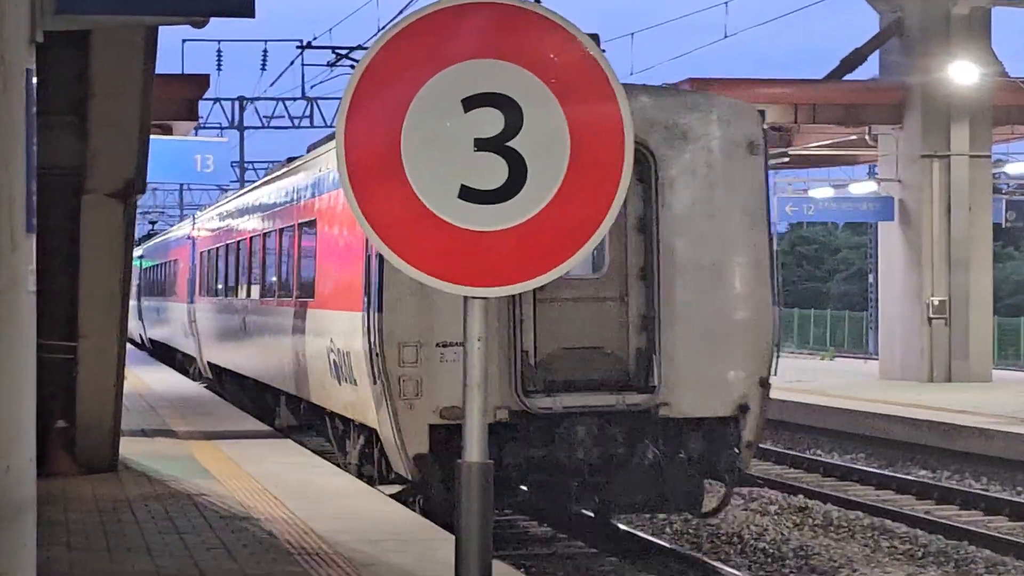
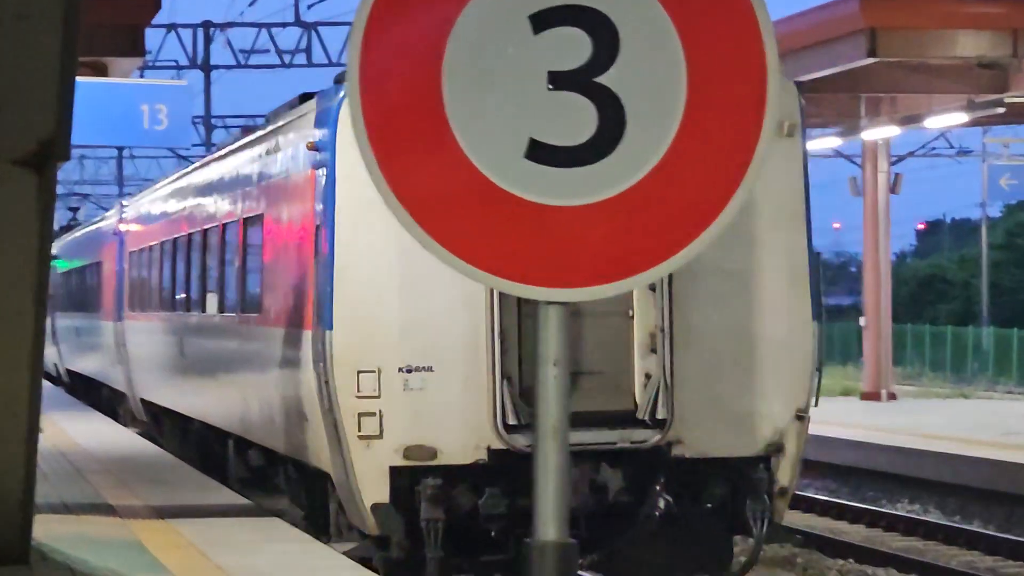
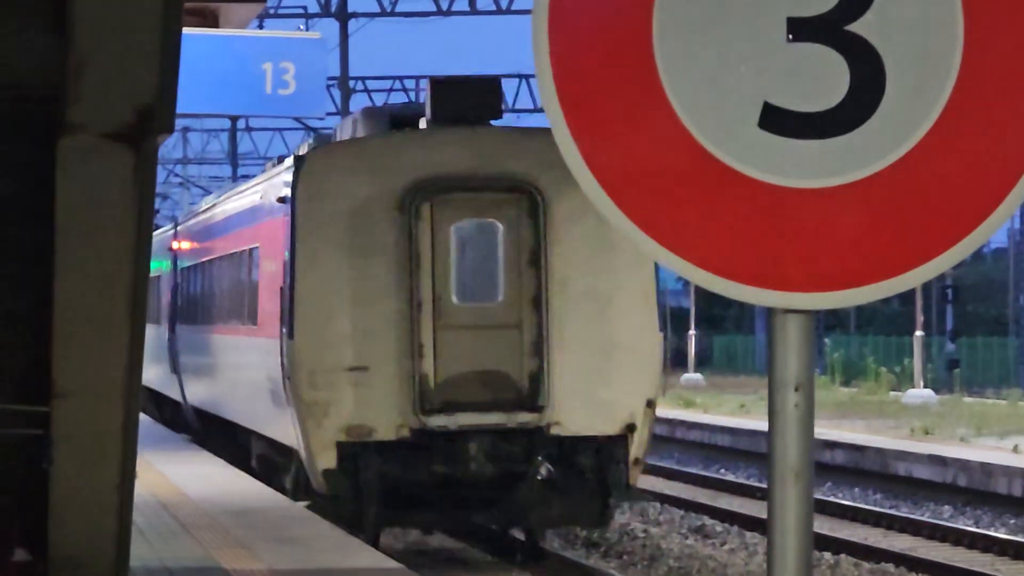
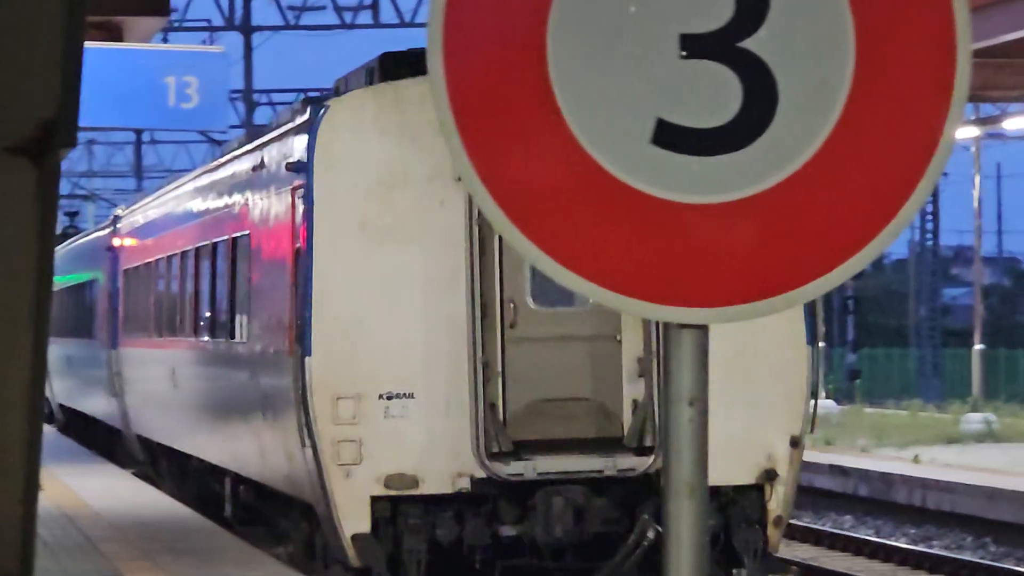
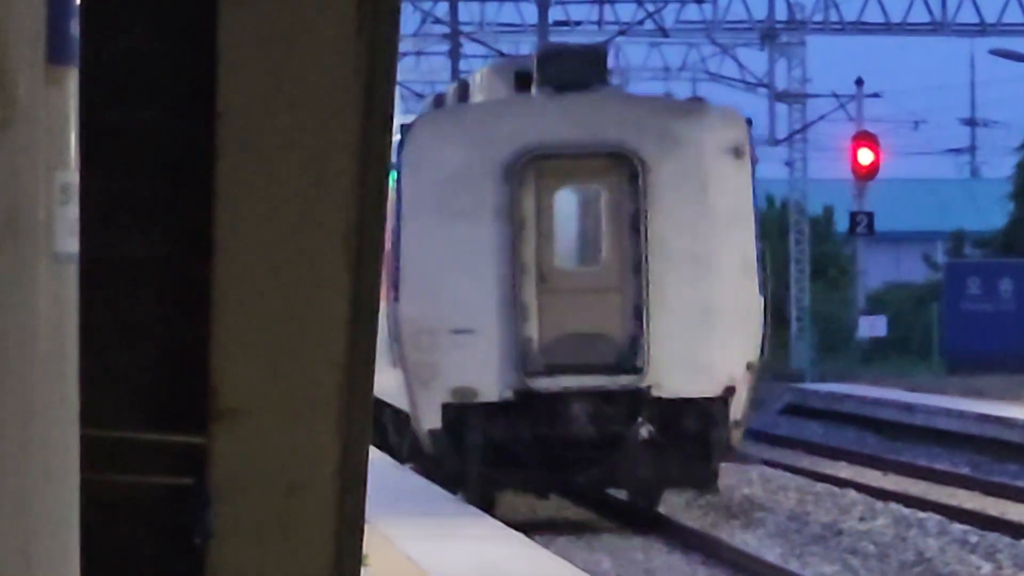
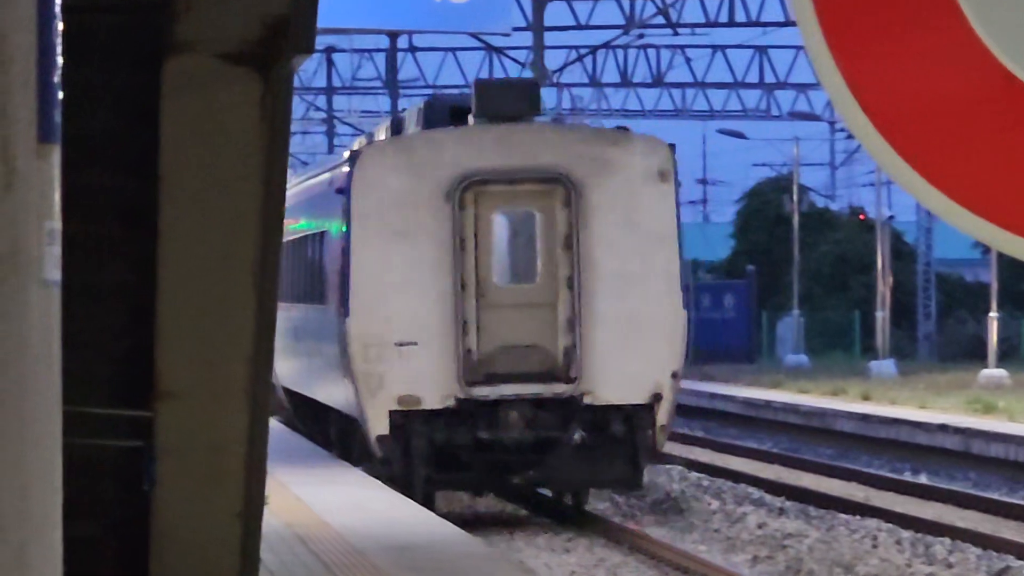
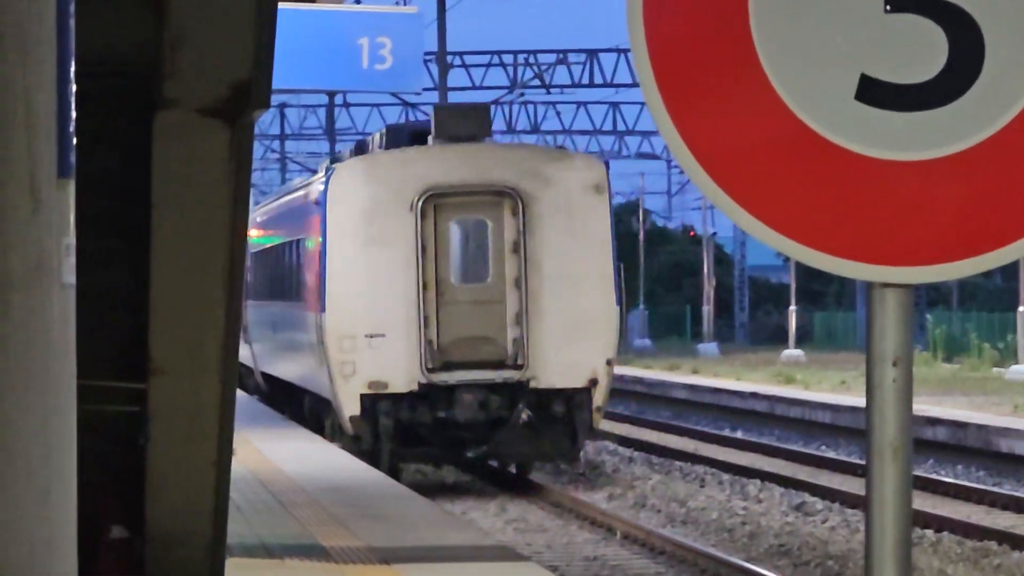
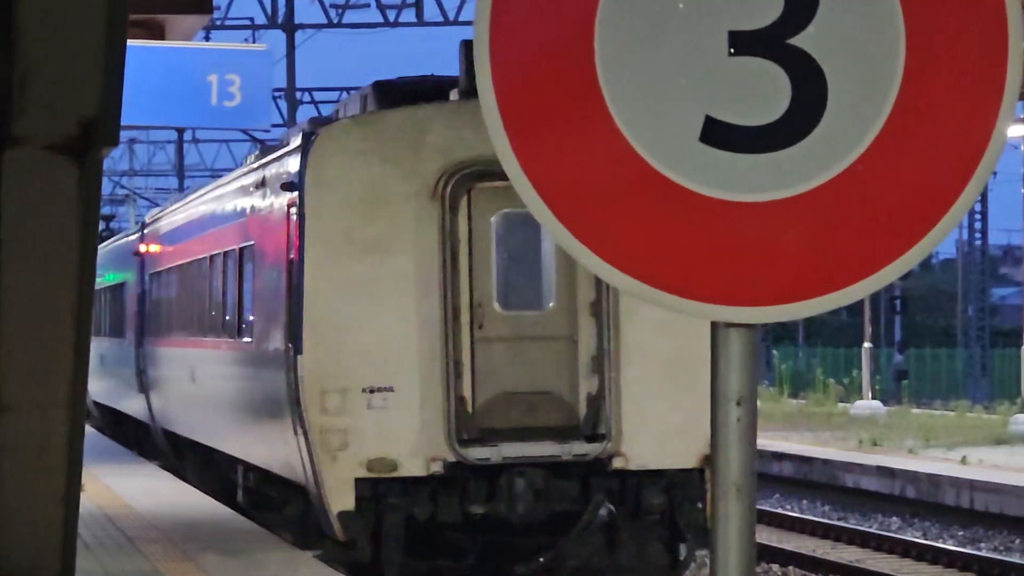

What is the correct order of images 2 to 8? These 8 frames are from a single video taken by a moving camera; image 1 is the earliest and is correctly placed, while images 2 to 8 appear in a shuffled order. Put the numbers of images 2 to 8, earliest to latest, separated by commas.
2, 4, 8, 3, 7, 6, 5
